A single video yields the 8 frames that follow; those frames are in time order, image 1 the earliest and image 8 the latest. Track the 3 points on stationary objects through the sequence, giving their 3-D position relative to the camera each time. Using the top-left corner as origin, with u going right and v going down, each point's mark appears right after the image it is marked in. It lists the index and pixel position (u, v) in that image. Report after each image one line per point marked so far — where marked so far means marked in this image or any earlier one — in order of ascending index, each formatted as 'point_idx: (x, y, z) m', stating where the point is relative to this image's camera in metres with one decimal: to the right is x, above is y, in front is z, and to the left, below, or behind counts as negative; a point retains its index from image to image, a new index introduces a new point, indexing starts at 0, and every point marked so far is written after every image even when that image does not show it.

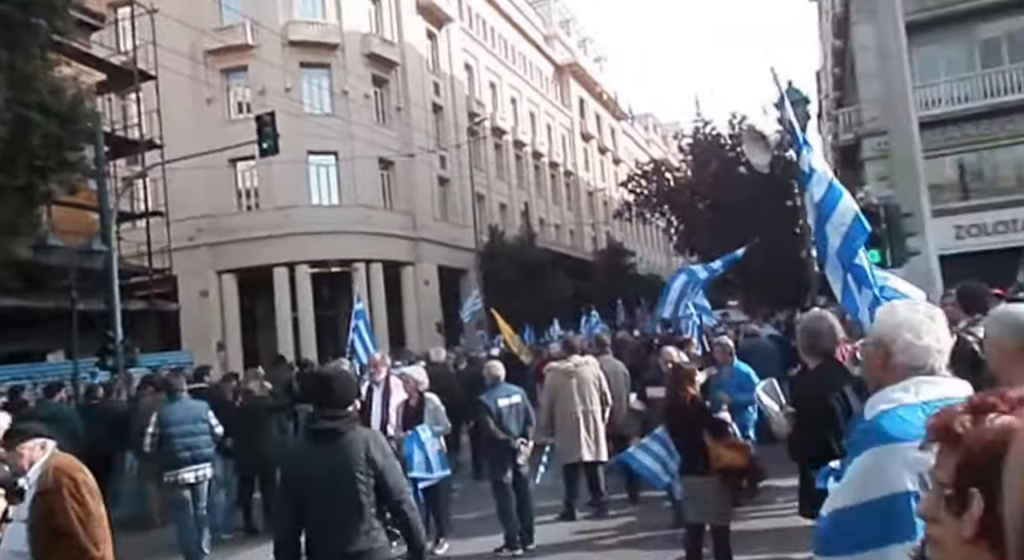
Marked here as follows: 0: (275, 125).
0: (-4.5, +3.0, +18.7) m
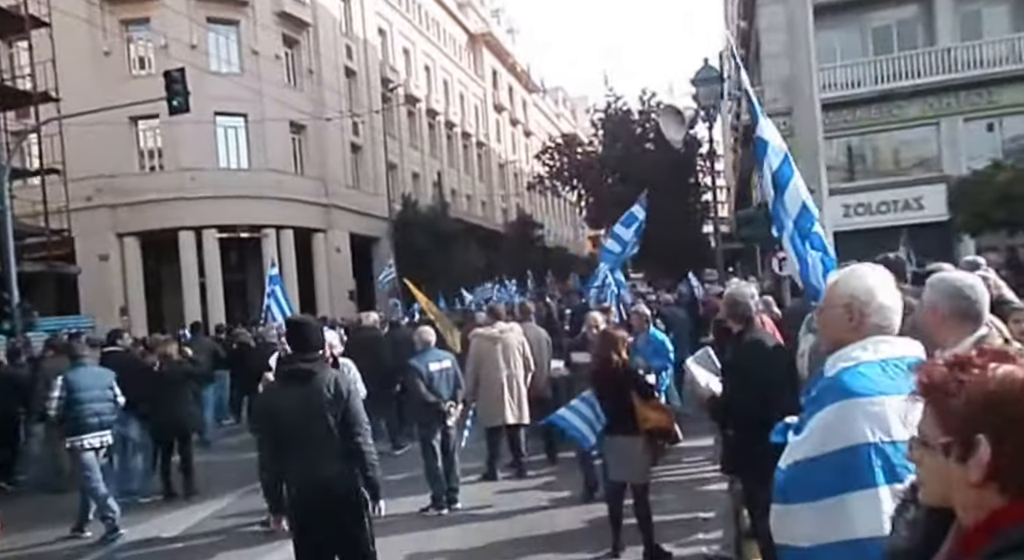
0: (-5.9, +3.7, +18.3) m
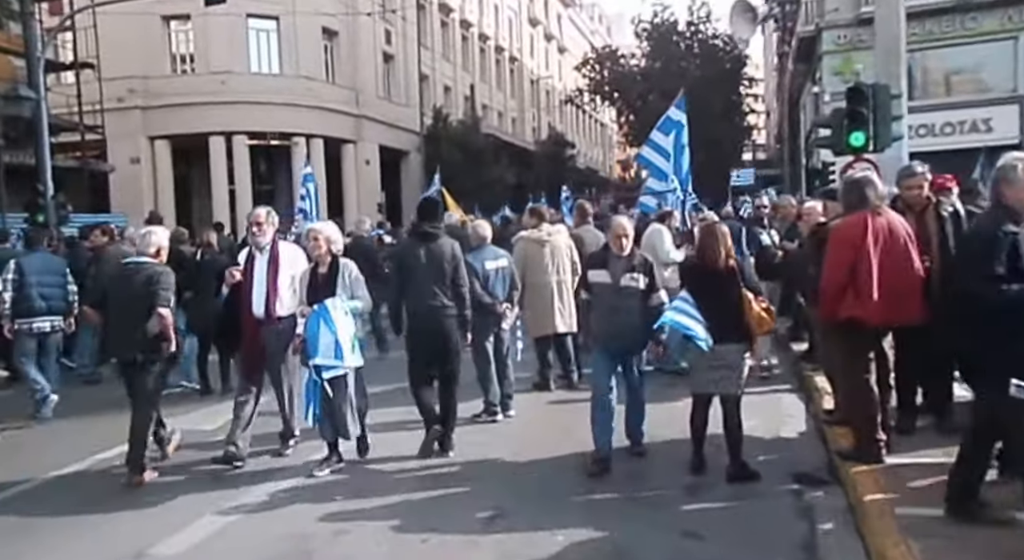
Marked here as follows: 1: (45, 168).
0: (-5.1, +5.4, +17.7) m
1: (-9.2, +2.2, +20.0) m
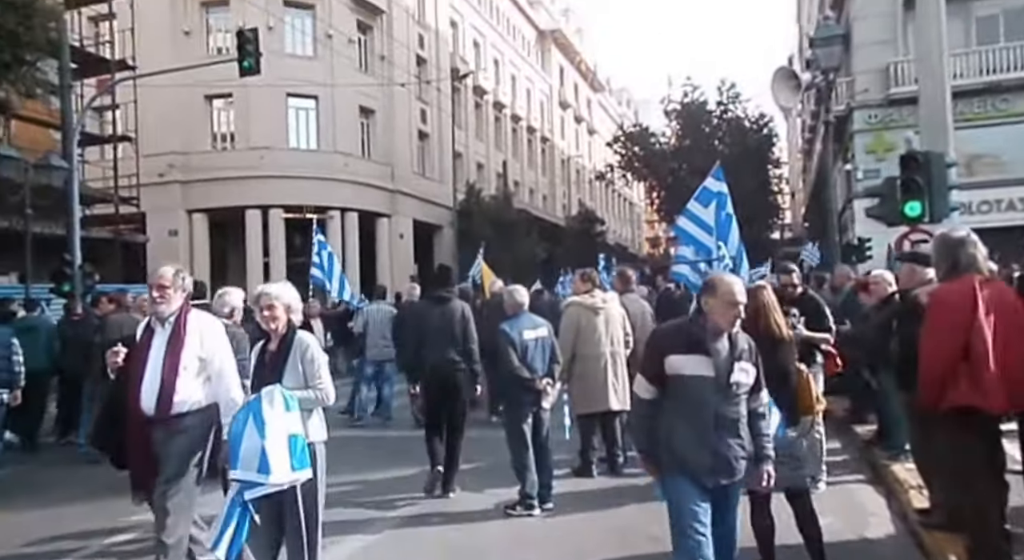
0: (-4.5, +4.1, +18.1) m
1: (-8.5, +0.8, +20.2) m
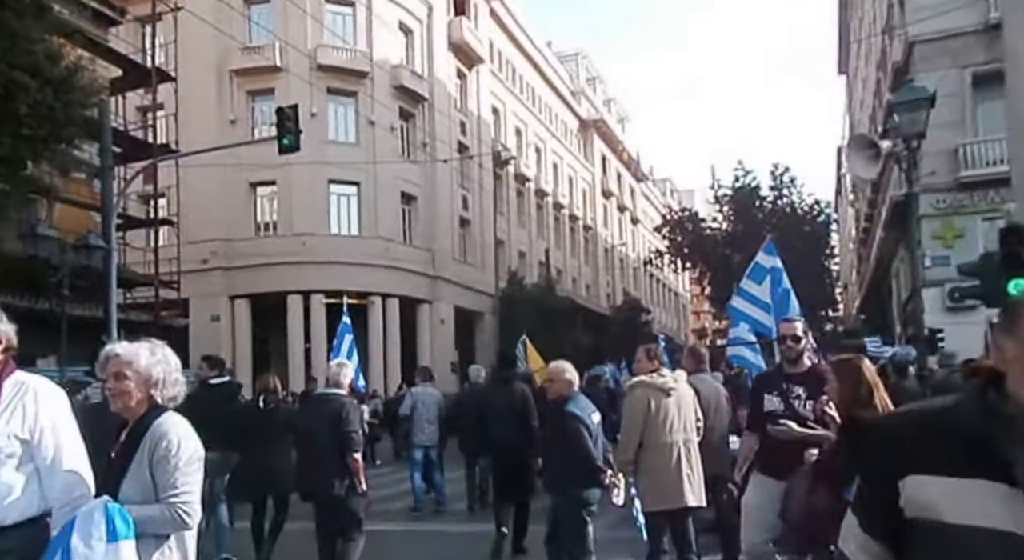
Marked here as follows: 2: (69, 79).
0: (-3.7, +2.7, +17.7) m
1: (-7.6, -0.8, +19.7) m
2: (-6.5, +3.0, +15.2) m
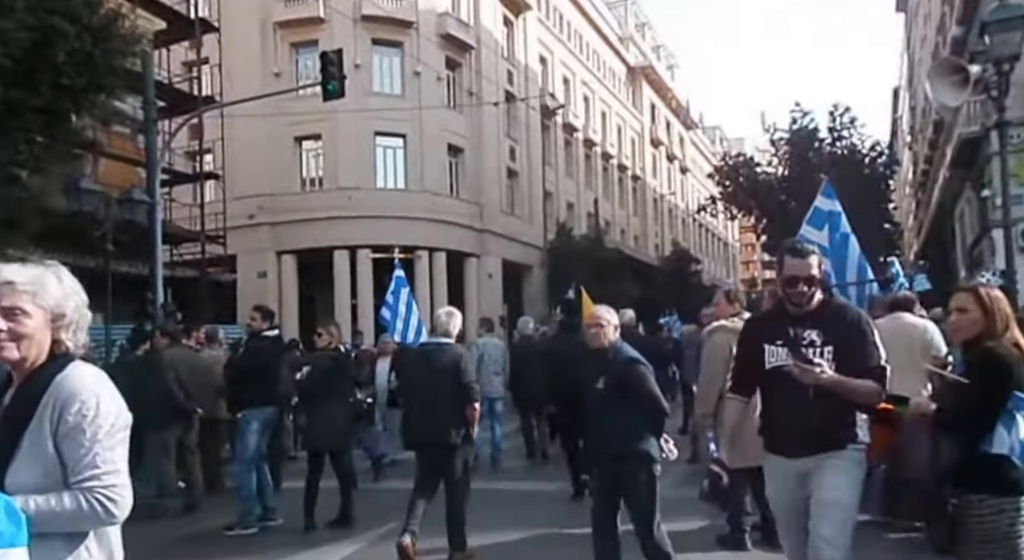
0: (-2.9, +3.5, +17.2) m
1: (-6.7, +0.1, +19.5) m
2: (-5.8, +3.6, +14.7) m
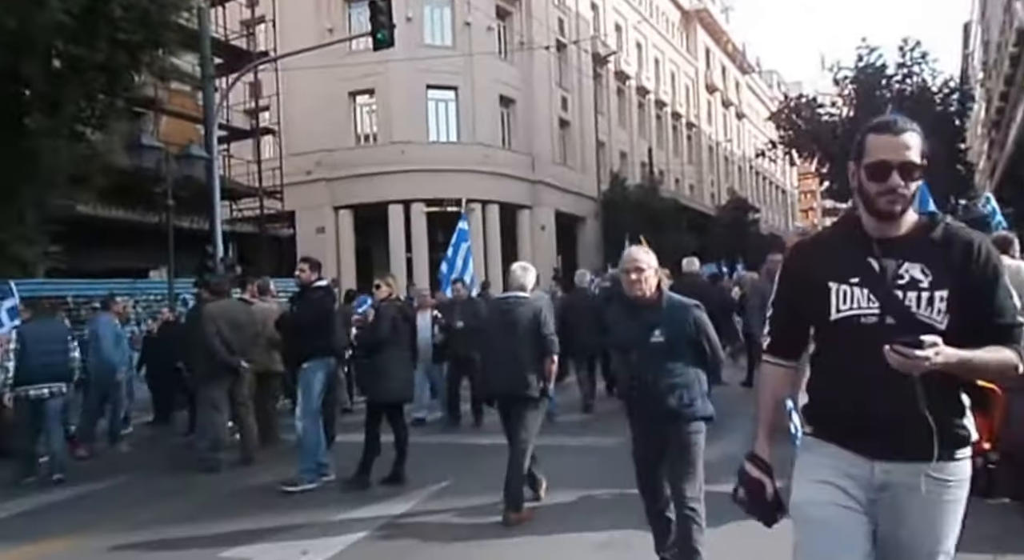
0: (-2.0, +4.3, +17.0) m
1: (-5.6, +1.0, +19.7) m
2: (-5.0, +4.3, +14.7) m
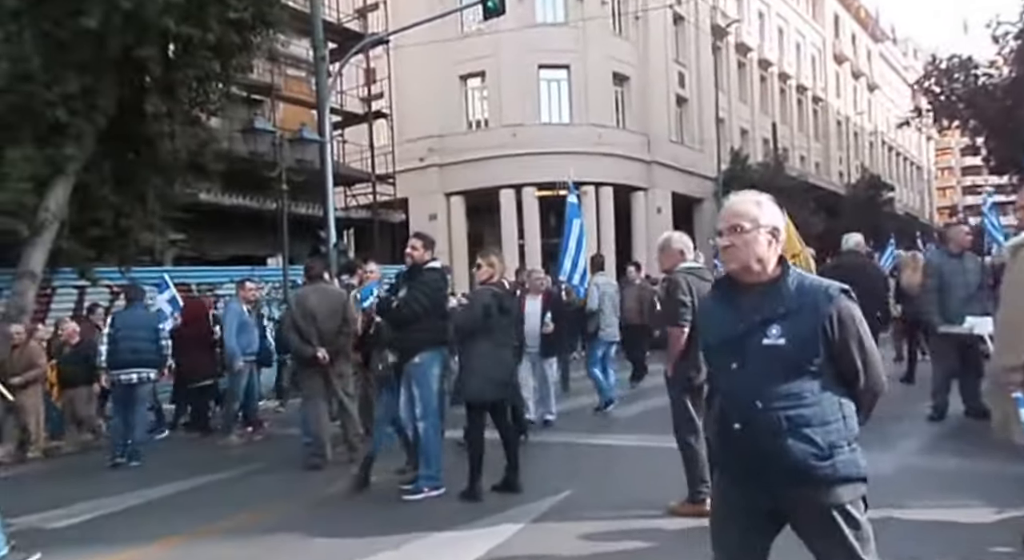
0: (0.0, +4.6, +15.9) m
1: (-3.3, +1.2, +19.0) m
2: (-3.3, +4.5, +14.0) m
